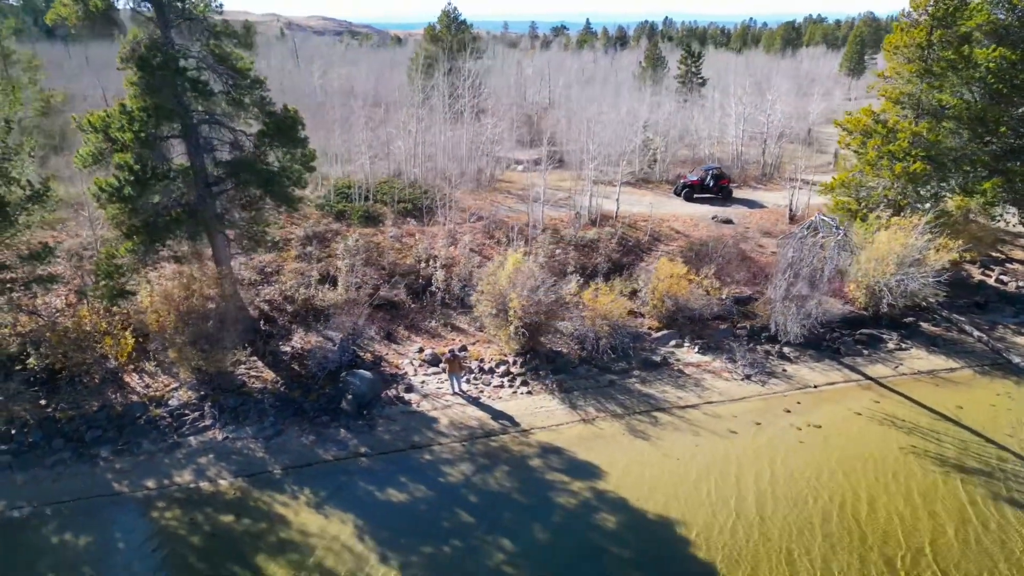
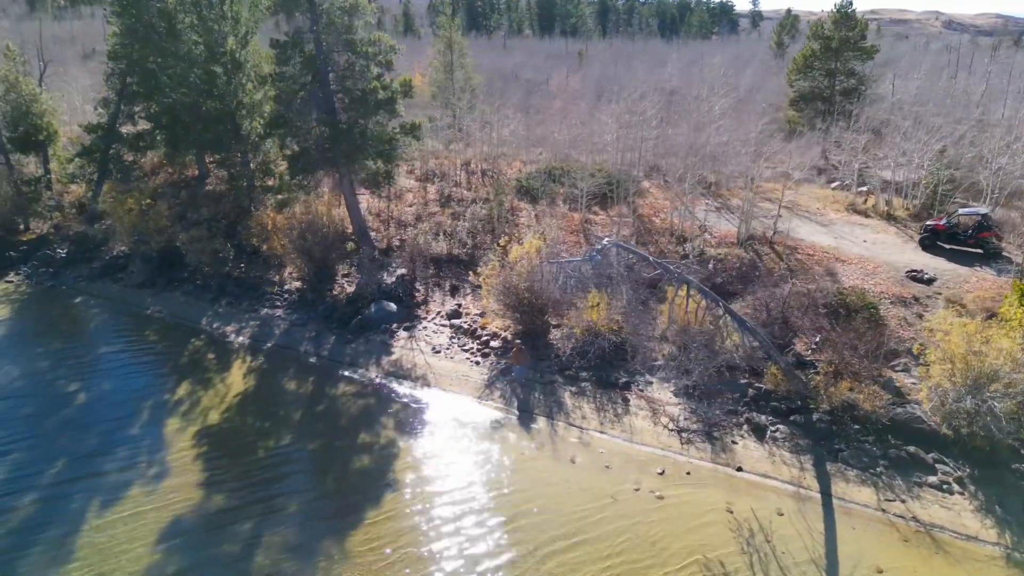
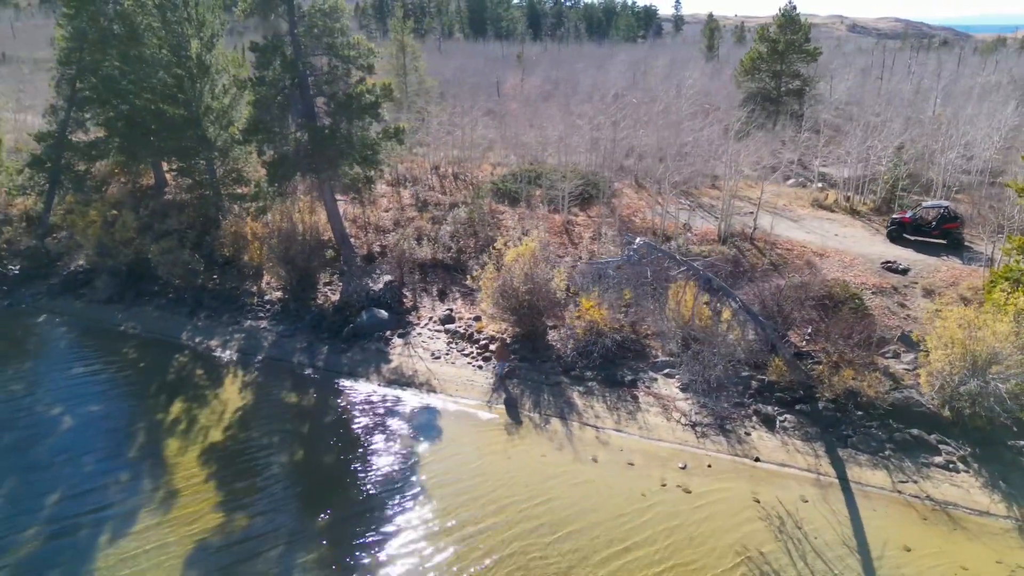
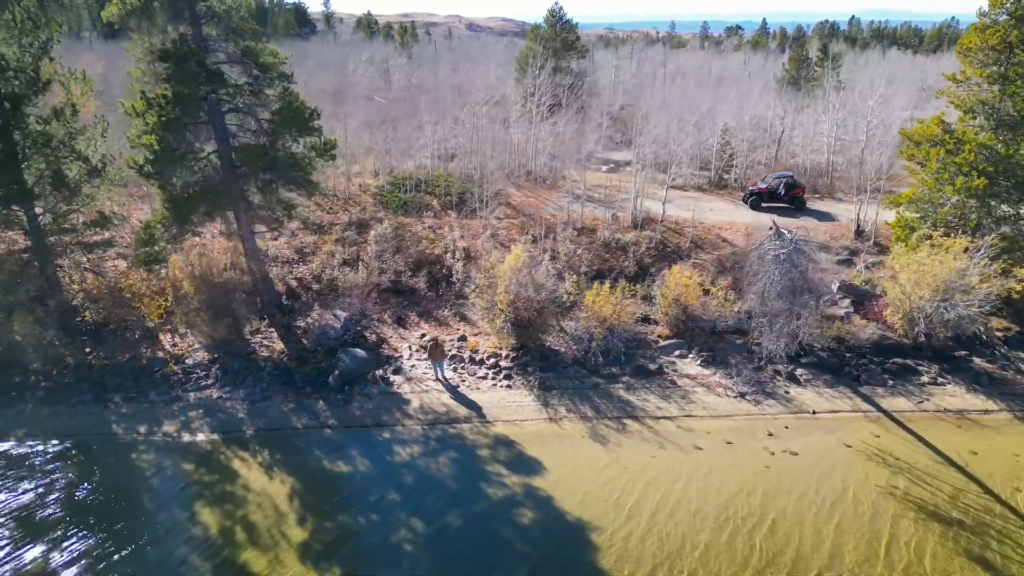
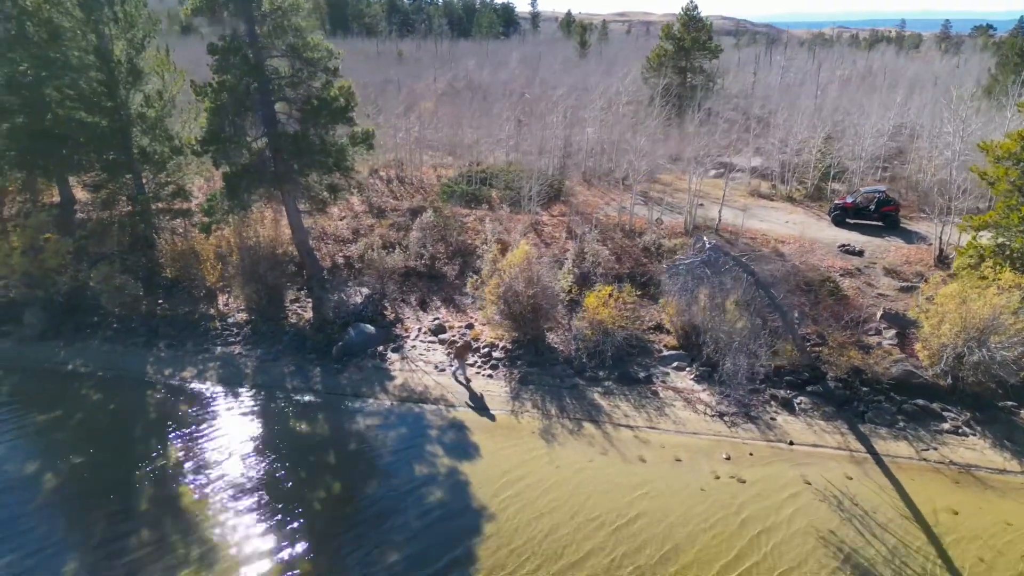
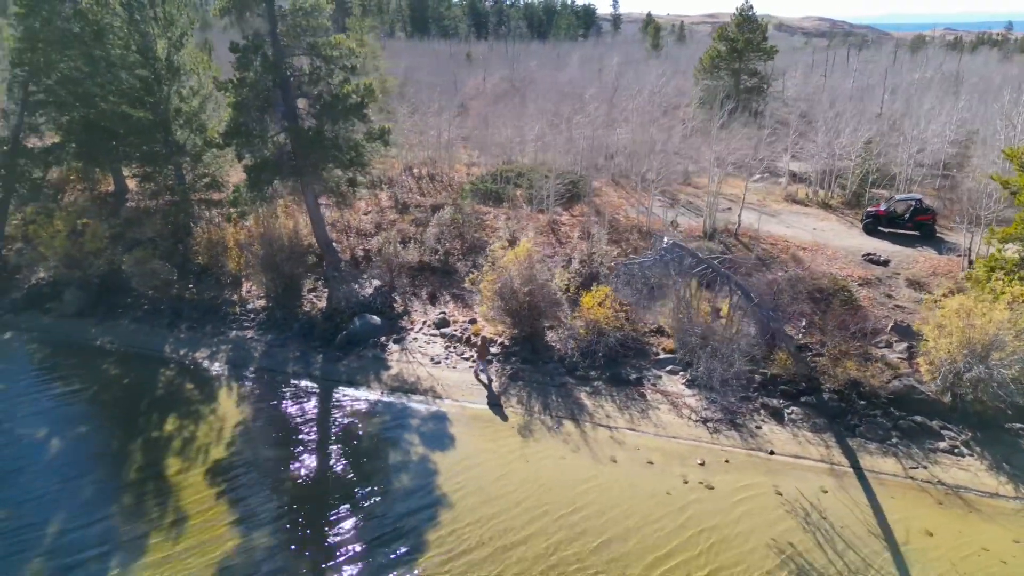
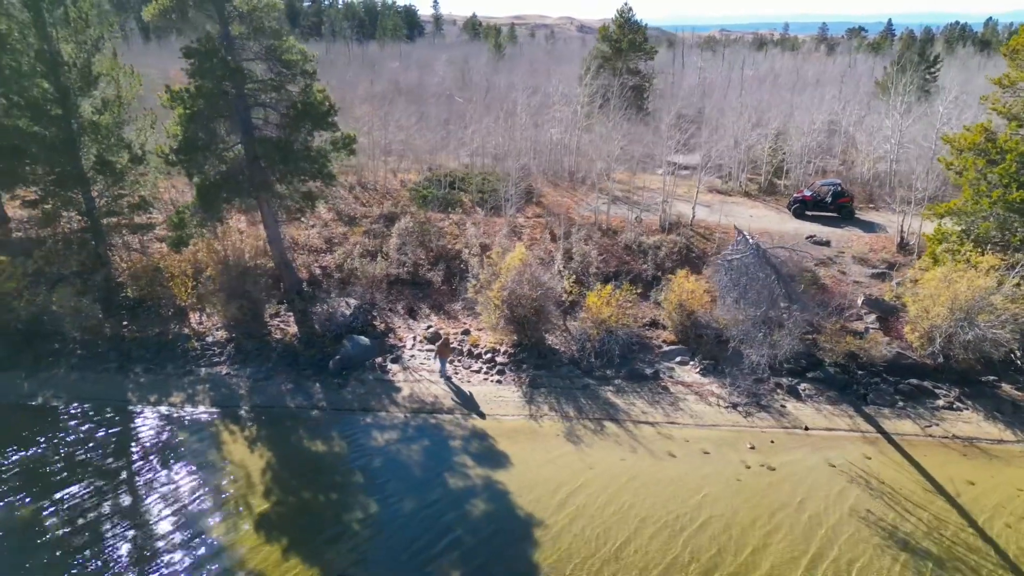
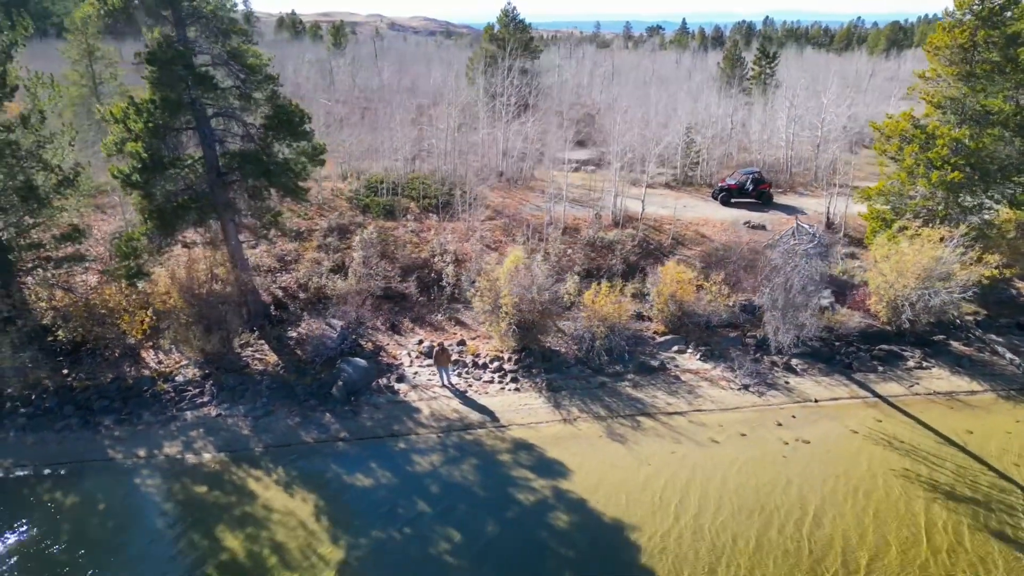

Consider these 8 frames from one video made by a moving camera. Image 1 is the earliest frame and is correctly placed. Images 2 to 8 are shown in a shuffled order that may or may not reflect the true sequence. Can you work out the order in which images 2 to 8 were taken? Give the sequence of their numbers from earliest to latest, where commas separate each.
8, 4, 7, 5, 6, 3, 2
